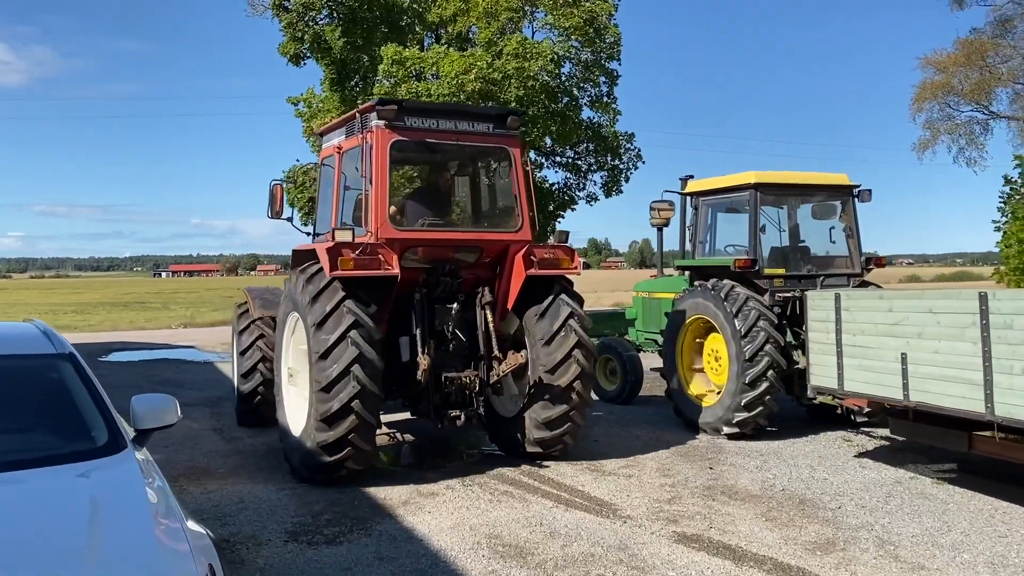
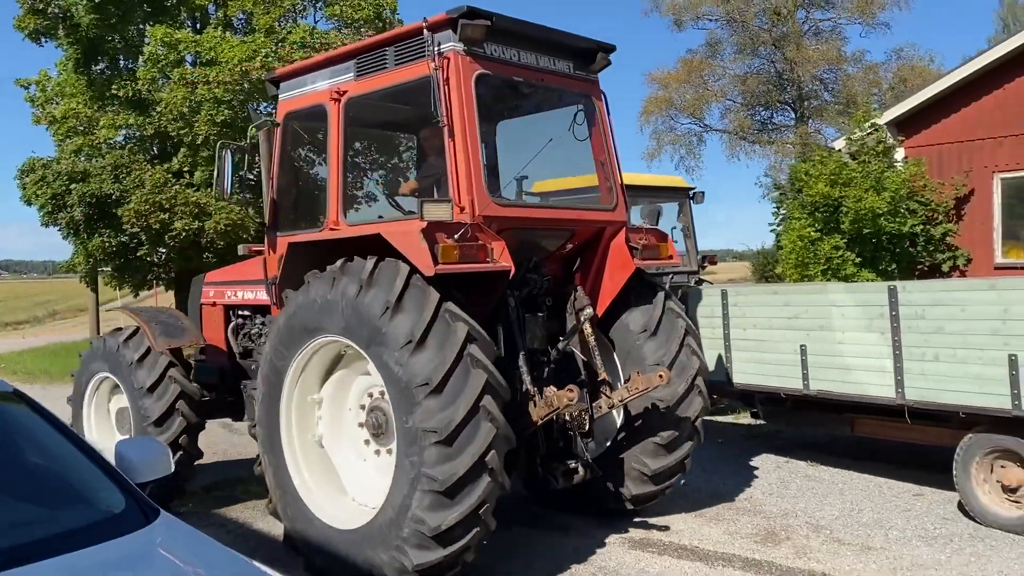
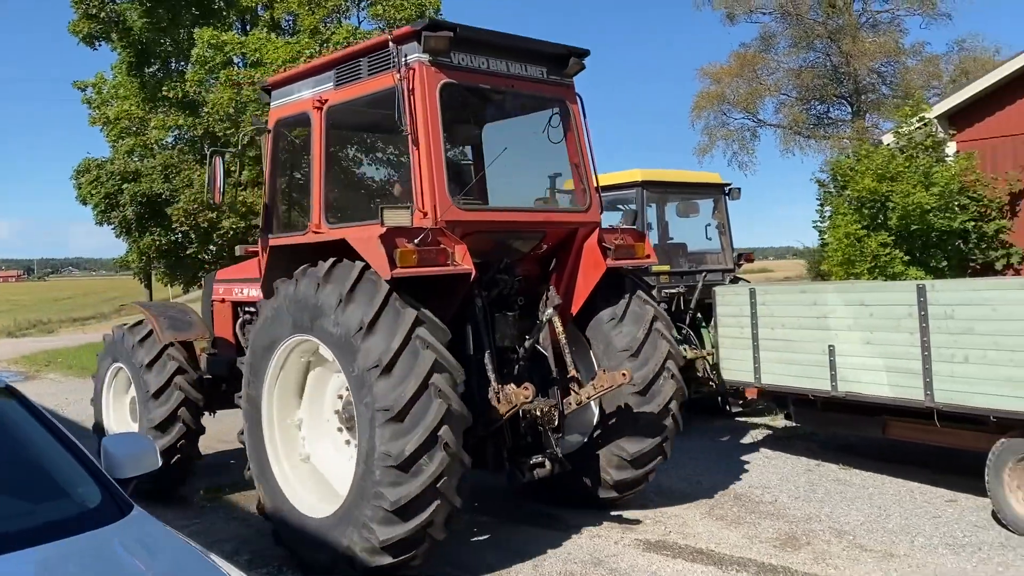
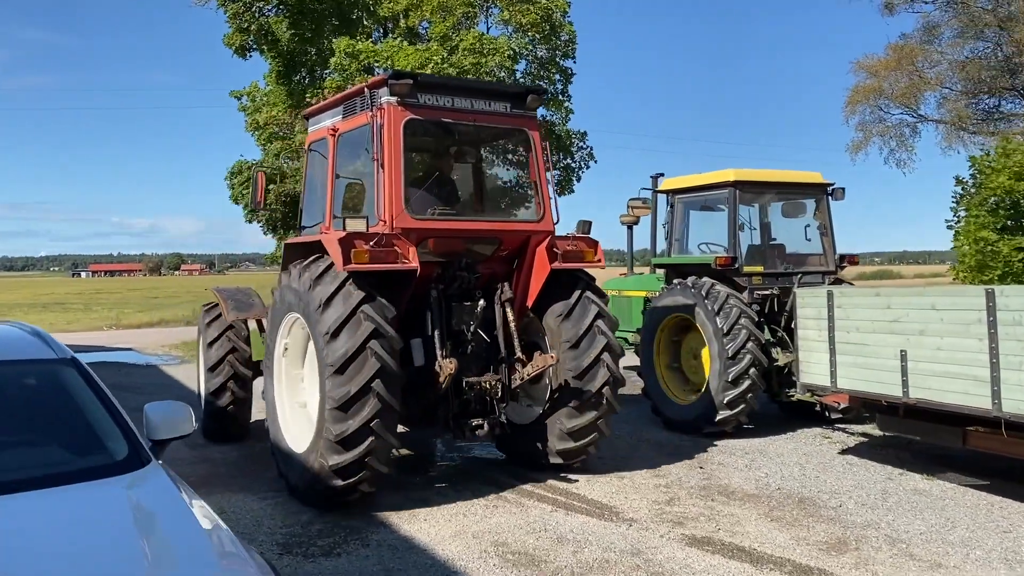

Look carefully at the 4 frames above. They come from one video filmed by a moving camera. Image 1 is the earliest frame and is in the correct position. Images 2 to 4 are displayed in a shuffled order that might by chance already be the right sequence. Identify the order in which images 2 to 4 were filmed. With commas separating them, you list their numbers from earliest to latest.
4, 3, 2
